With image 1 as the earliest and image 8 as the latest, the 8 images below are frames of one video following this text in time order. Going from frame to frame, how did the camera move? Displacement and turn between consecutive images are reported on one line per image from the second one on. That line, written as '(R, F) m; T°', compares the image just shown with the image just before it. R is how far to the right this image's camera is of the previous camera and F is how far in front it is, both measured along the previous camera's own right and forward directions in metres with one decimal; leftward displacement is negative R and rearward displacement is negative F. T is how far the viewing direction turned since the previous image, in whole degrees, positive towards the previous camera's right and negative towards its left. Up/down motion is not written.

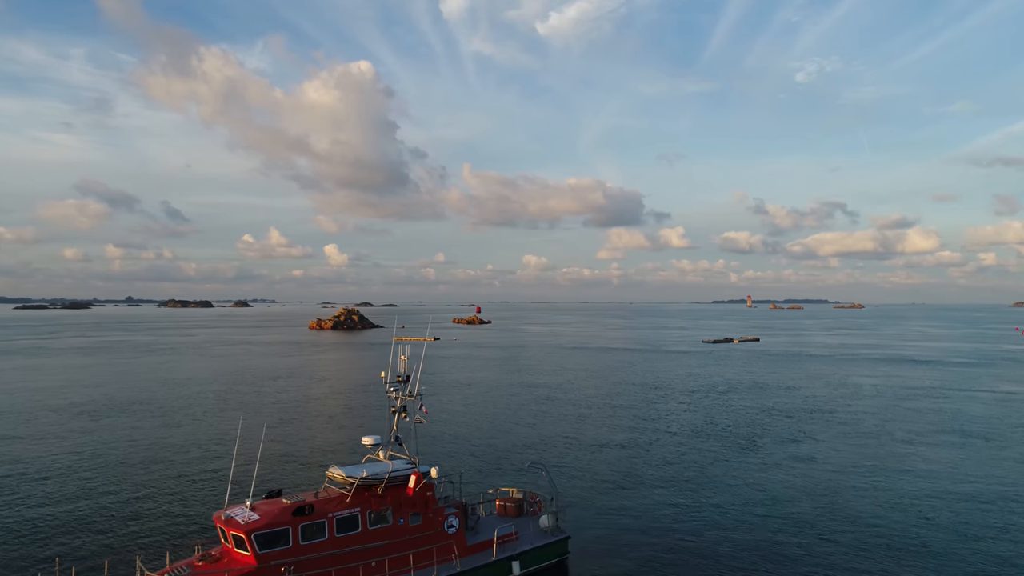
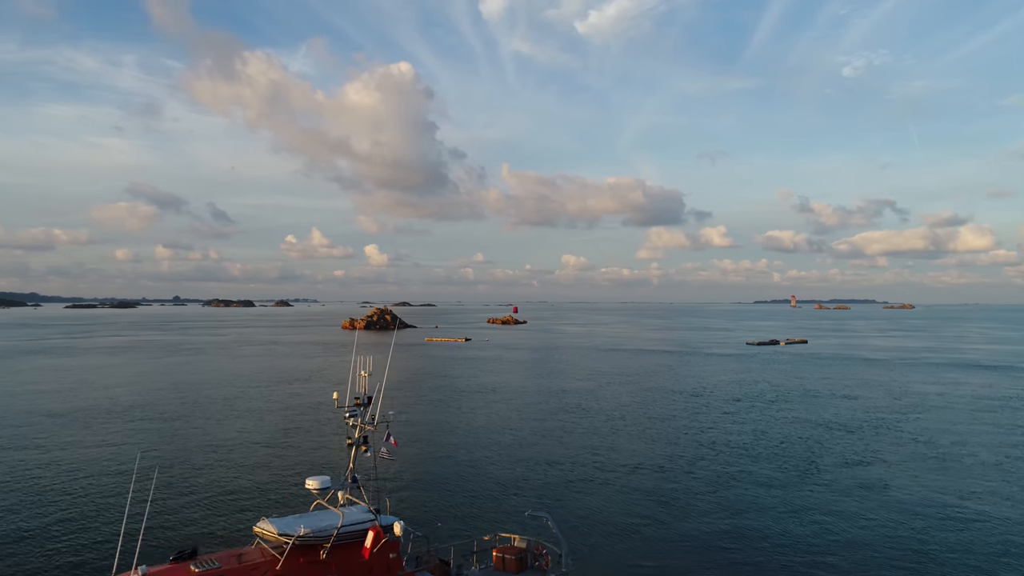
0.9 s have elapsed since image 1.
(+0.7, +3.7) m; -3°
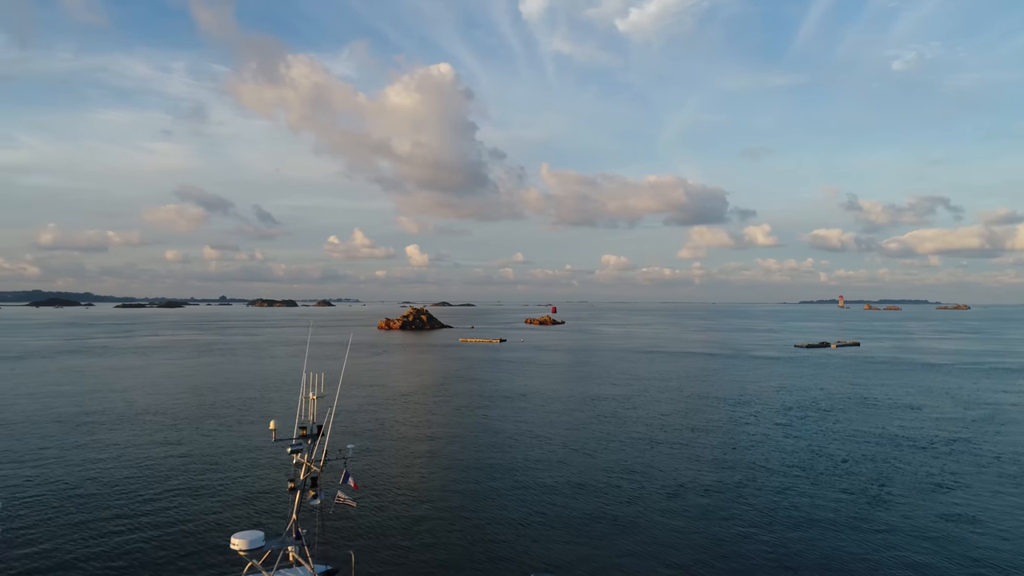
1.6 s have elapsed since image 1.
(+0.6, +2.9) m; -3°
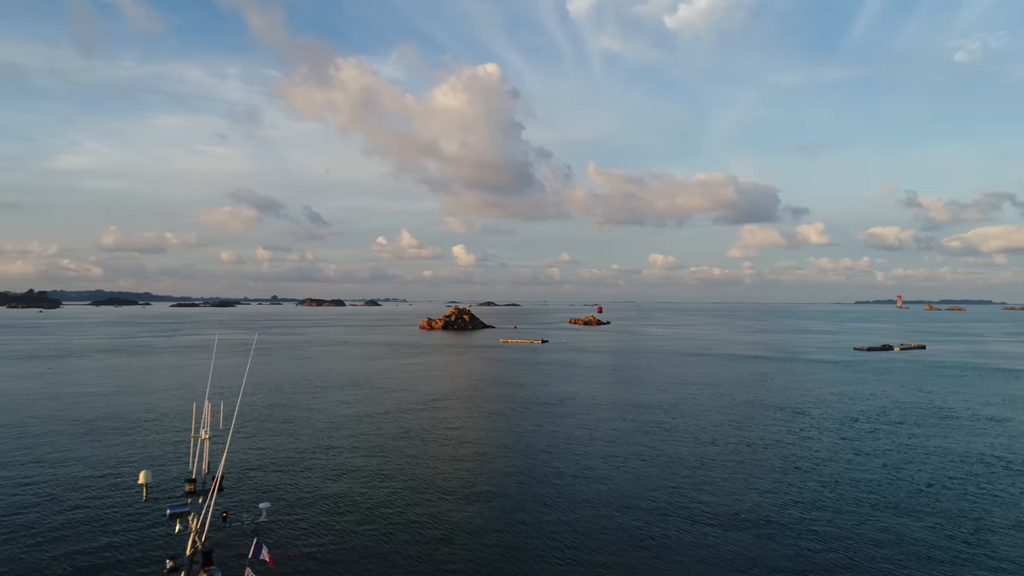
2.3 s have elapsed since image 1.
(+0.6, +2.9) m; -4°
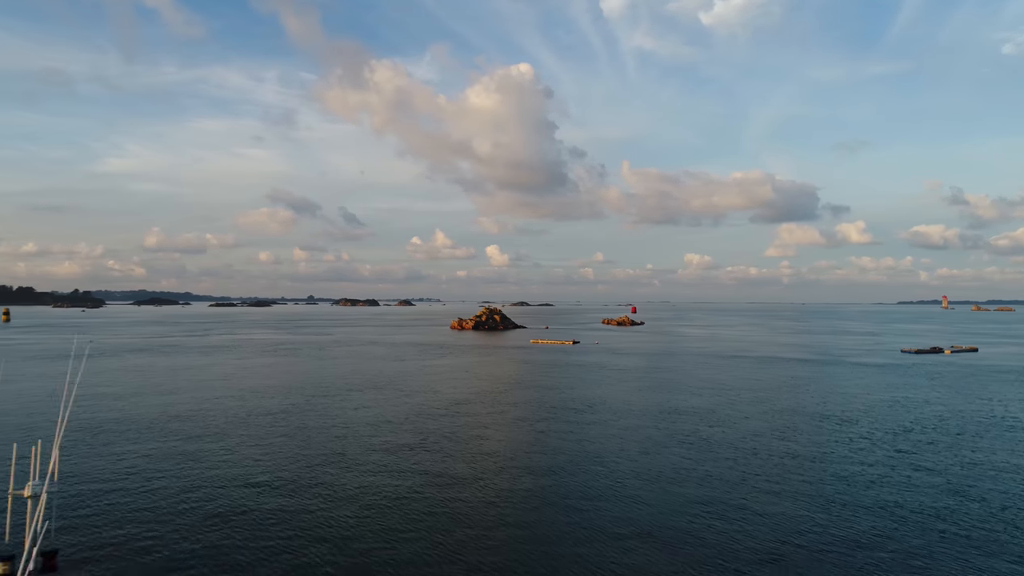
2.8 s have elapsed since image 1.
(+0.4, +2.1) m; -3°
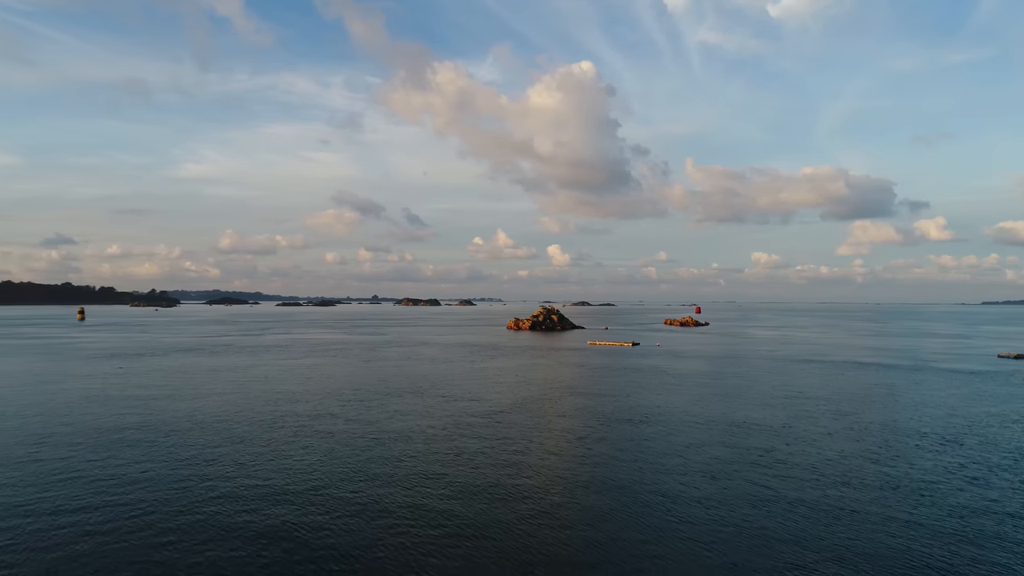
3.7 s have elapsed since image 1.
(+0.7, +3.8) m; -5°
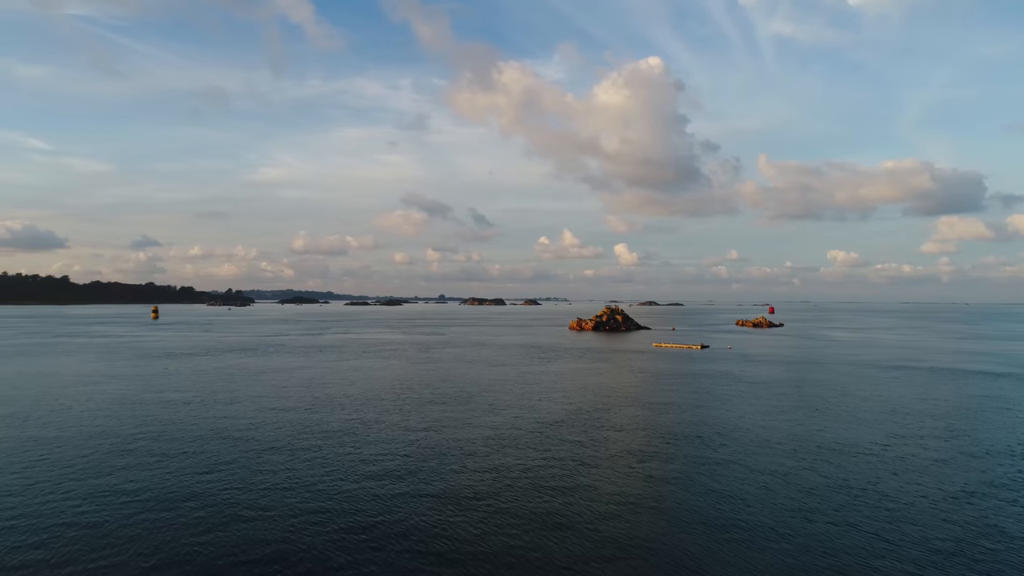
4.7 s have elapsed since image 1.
(+0.7, +4.1) m; -5°
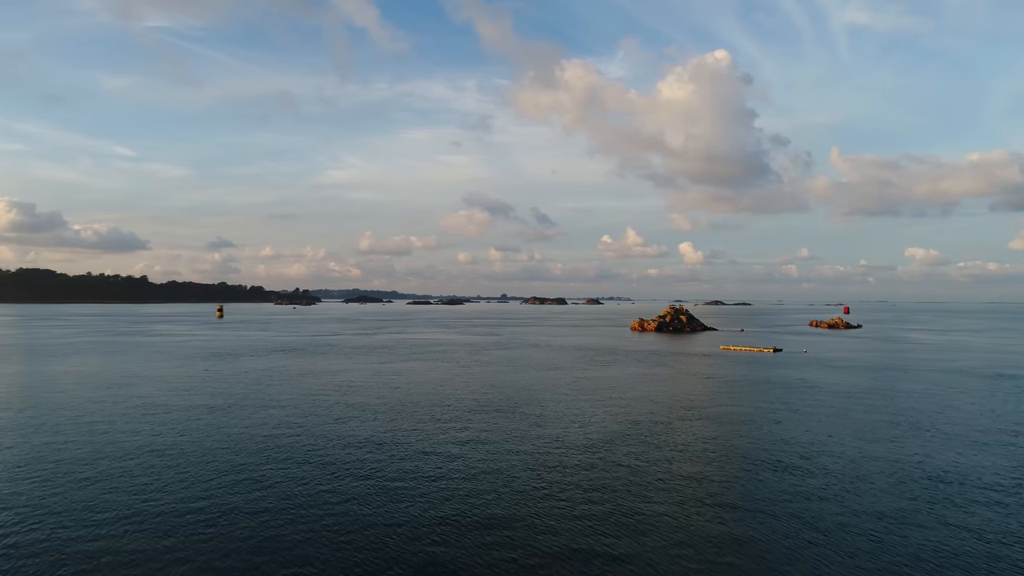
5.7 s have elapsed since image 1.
(+0.7, +4.3) m; -5°
